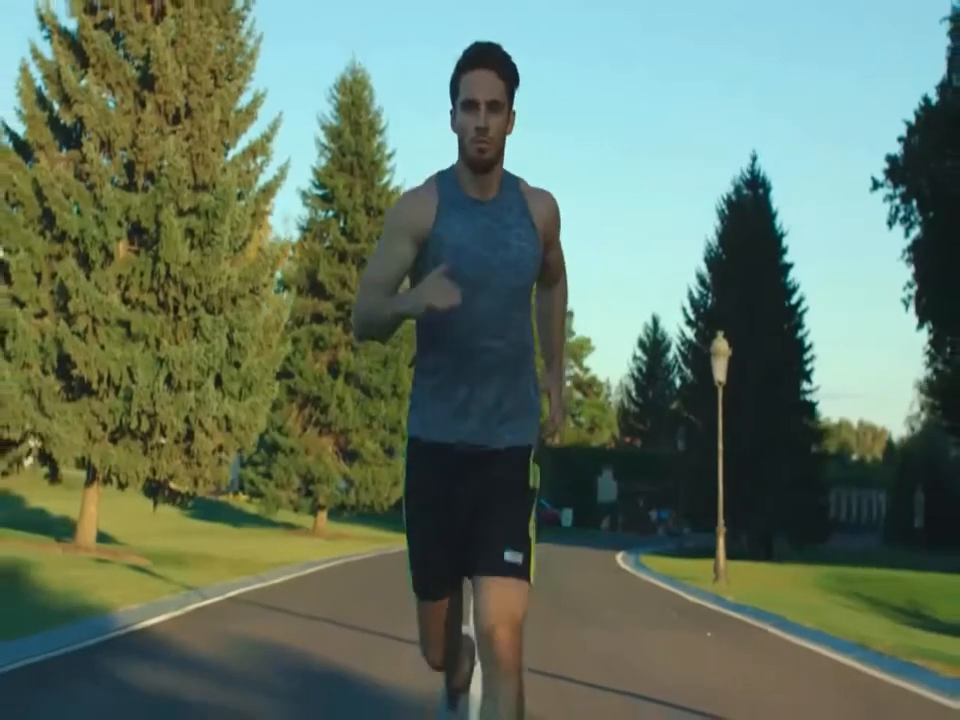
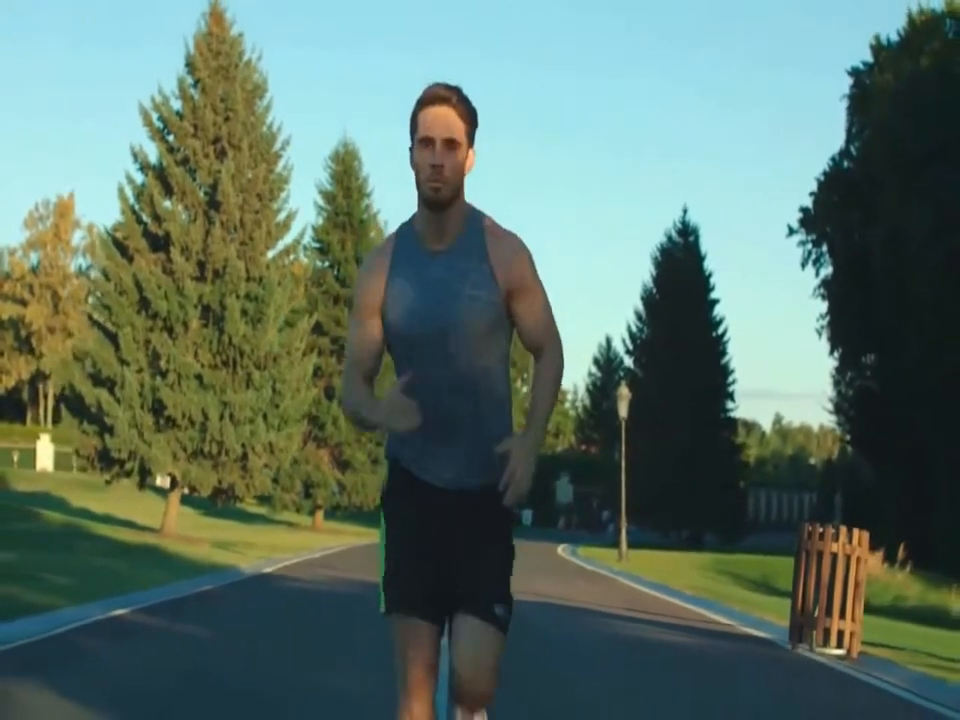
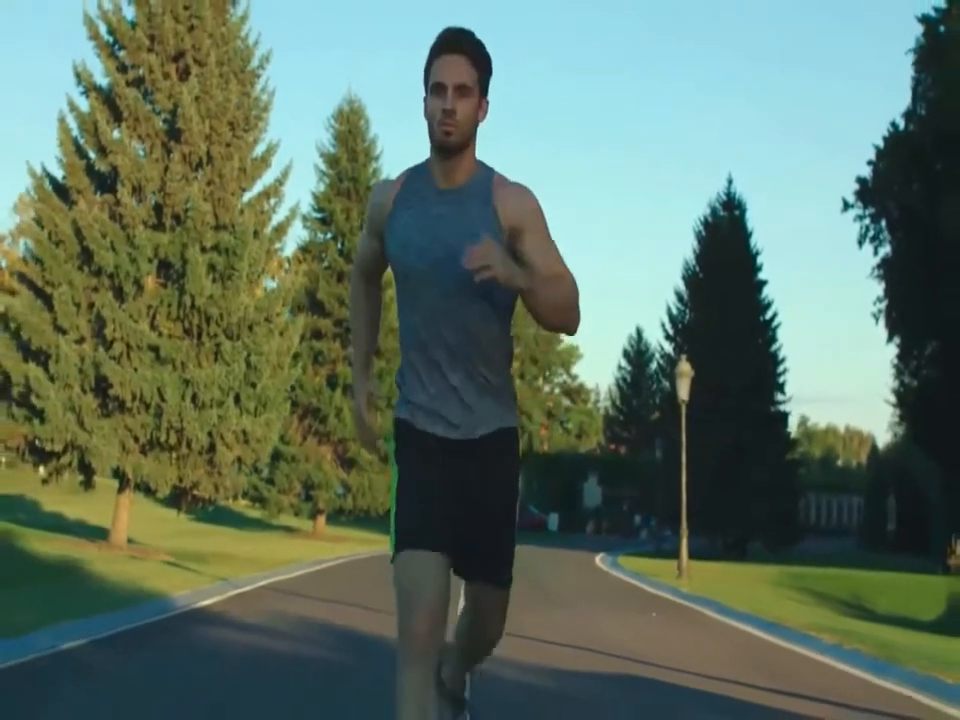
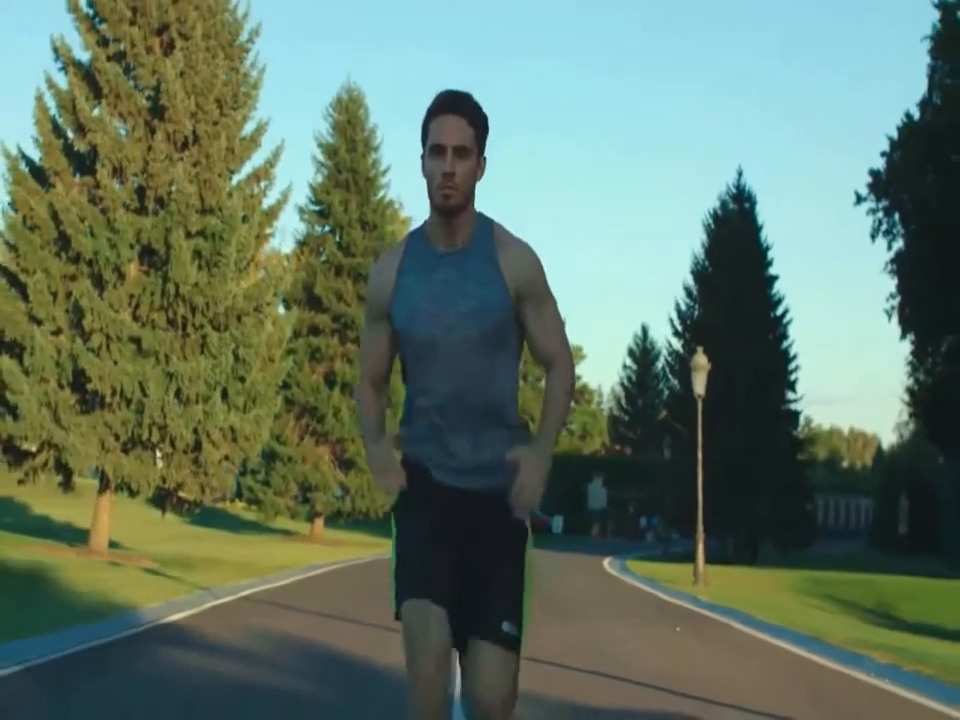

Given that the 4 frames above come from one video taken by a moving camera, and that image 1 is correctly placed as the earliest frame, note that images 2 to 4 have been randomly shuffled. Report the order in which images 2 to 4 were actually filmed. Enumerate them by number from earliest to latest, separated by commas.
4, 3, 2
